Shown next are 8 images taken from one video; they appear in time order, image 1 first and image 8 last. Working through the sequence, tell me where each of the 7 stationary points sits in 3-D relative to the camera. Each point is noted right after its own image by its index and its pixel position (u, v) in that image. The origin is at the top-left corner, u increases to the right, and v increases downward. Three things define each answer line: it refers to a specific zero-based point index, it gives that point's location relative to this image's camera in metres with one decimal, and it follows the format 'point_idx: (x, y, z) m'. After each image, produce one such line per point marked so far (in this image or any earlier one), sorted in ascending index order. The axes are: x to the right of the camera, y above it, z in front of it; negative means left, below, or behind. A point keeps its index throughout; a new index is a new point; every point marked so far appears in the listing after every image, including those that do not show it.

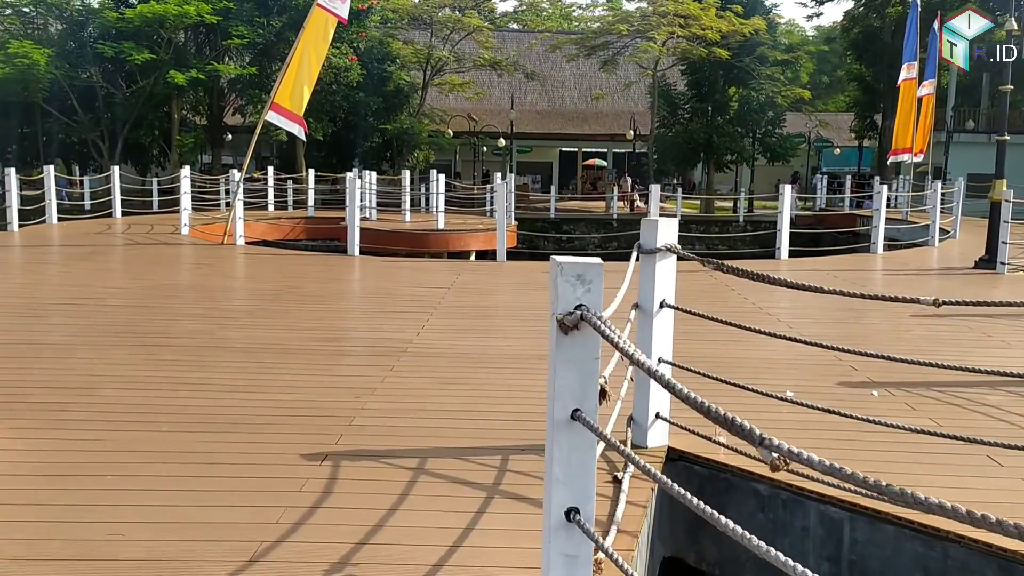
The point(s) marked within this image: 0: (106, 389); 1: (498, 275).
0: (-1.8, -0.5, +4.0) m
1: (-0.1, +0.1, +8.4) m
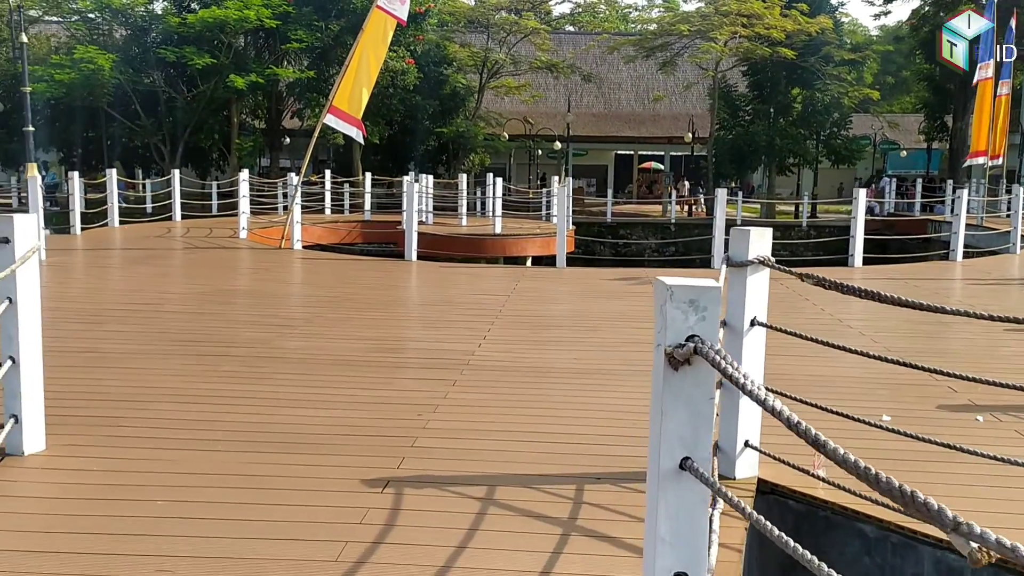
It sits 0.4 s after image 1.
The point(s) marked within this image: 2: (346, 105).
0: (-1.5, -0.5, +3.8) m
1: (+0.4, +0.1, +8.2) m
2: (-1.9, +2.1, +10.4) m
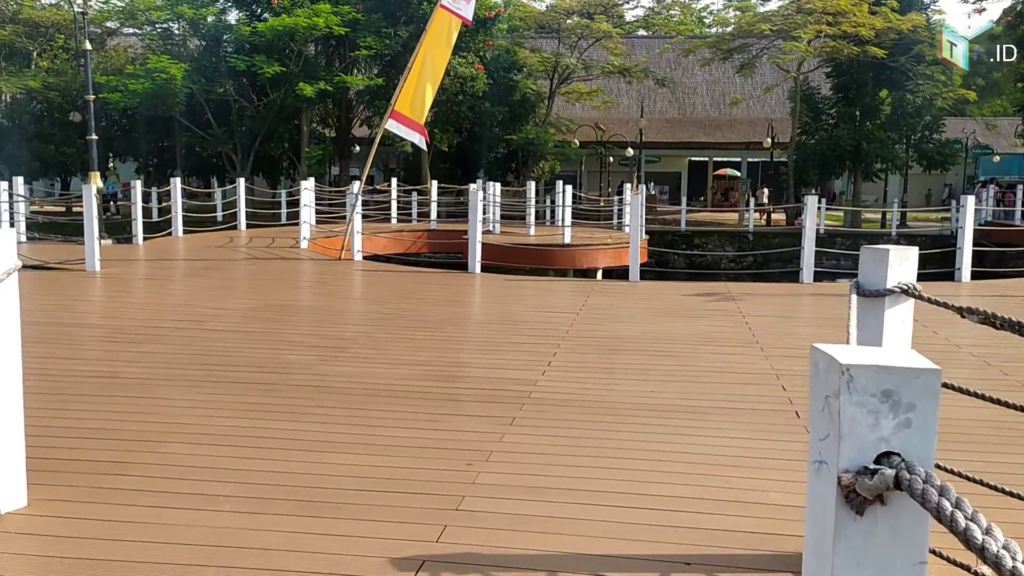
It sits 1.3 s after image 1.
0: (-1.3, -0.6, +3.3) m
1: (+1.0, -0.1, +7.5) m
2: (-1.2, +2.0, +9.9) m
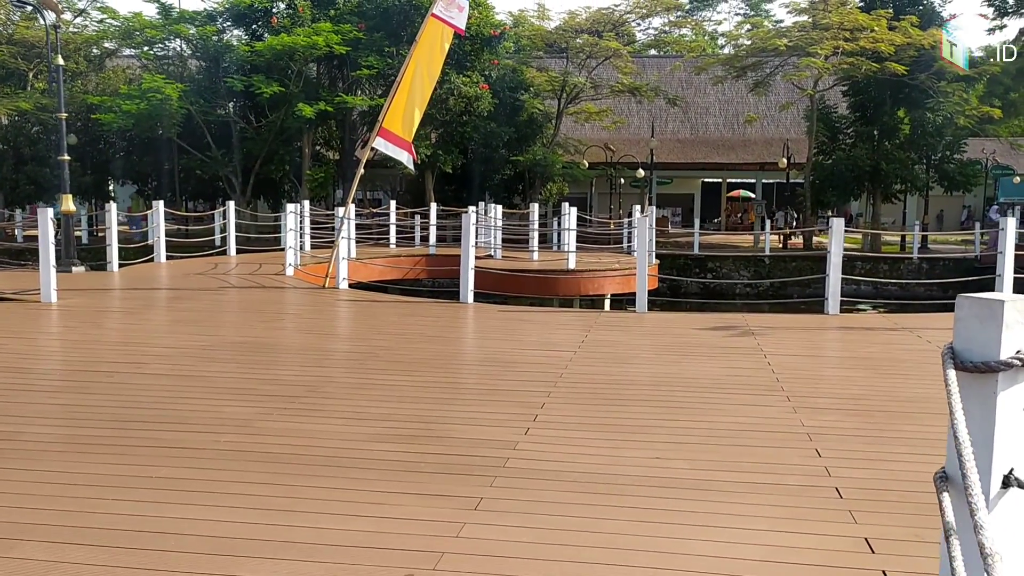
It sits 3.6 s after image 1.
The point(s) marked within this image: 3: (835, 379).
0: (-1.4, -0.7, +2.6) m
1: (+1.0, -0.3, +6.8) m
2: (-1.2, +1.7, +9.2) m
3: (+1.8, -0.5, +5.0) m
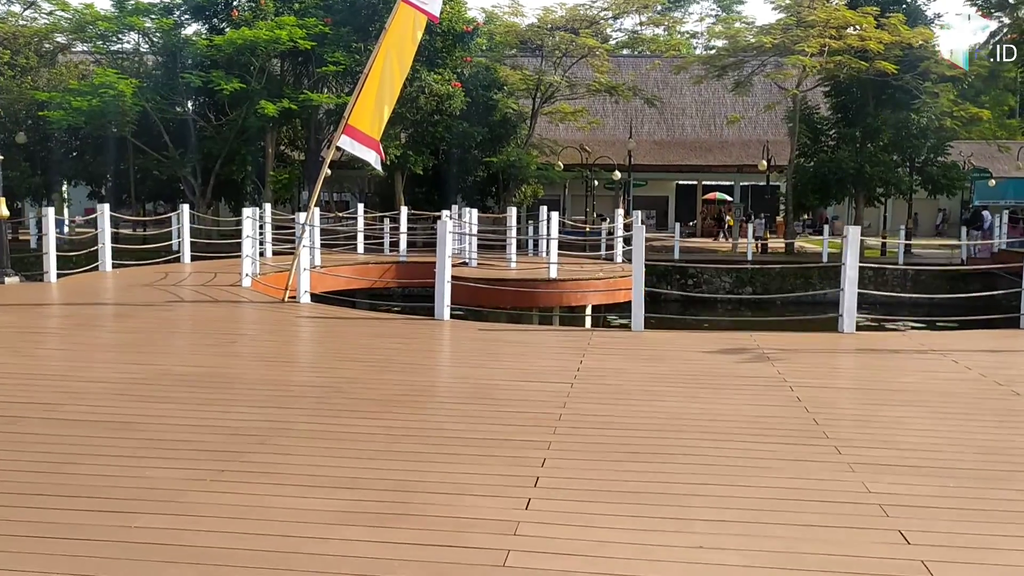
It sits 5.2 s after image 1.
0: (-1.4, -0.9, +1.7) m
1: (+0.9, -0.5, +6.0) m
2: (-1.4, +1.5, +8.4) m
3: (+1.8, -0.6, +4.3) m
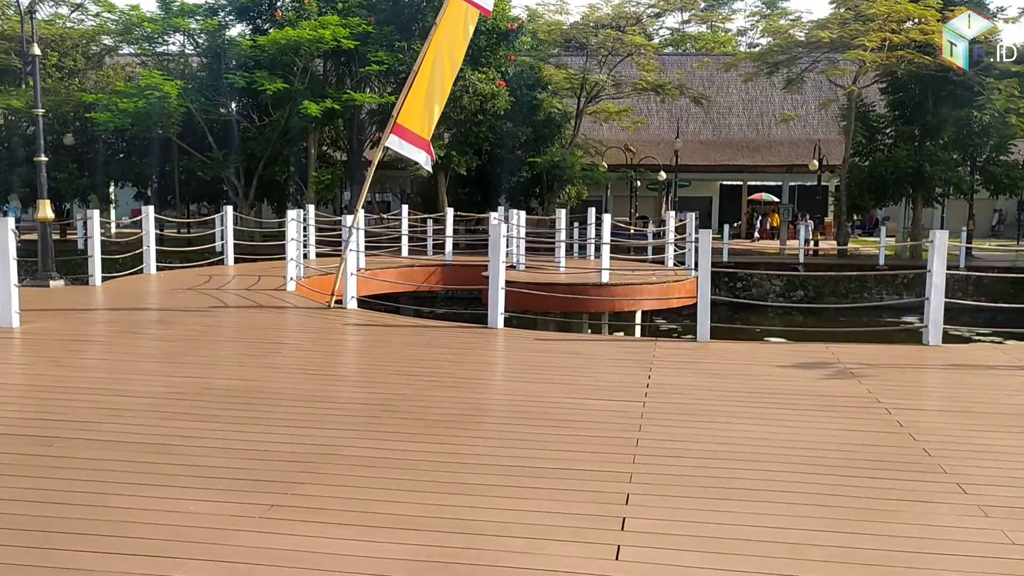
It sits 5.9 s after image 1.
0: (-1.1, -0.9, +1.4) m
1: (+1.2, -0.5, +5.6) m
2: (-0.9, +1.5, +8.1) m
3: (+2.1, -0.7, +3.8) m
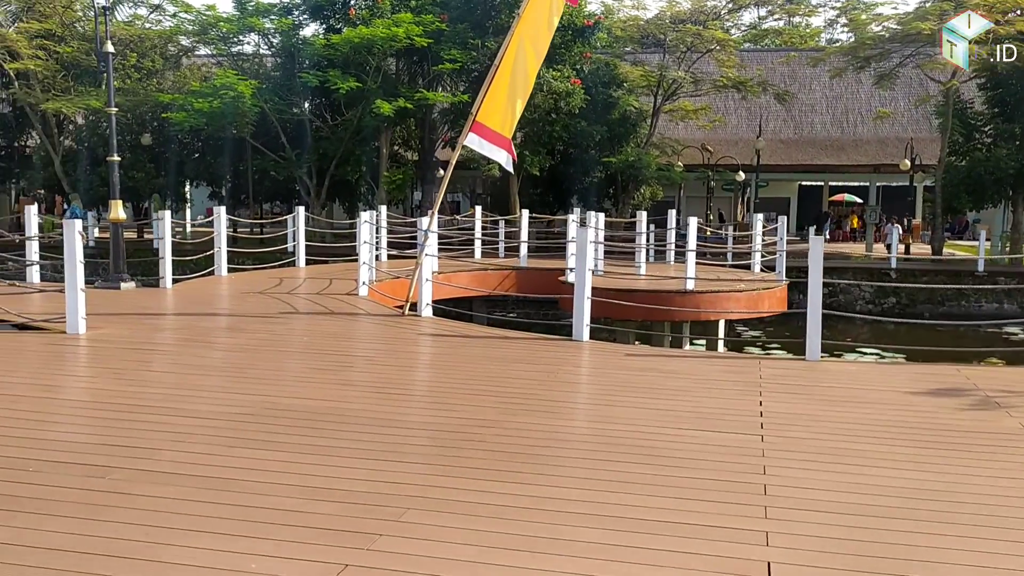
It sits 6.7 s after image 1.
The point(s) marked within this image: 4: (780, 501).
0: (-0.9, -1.0, +1.0) m
1: (+1.8, -0.6, +5.0) m
2: (-0.1, +1.4, +7.6) m
3: (+2.5, -0.8, +3.2) m
4: (+1.0, -0.8, +3.3) m
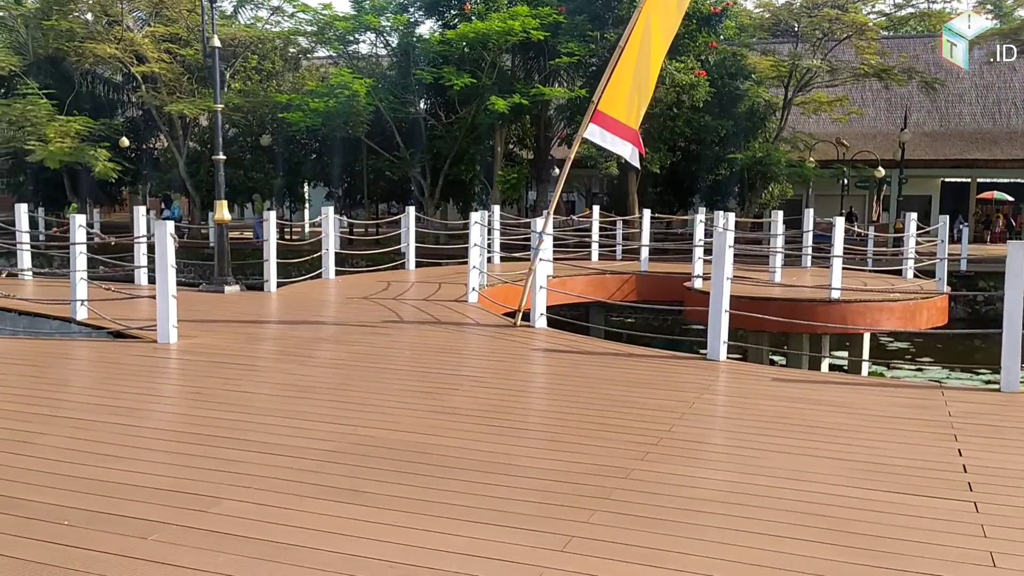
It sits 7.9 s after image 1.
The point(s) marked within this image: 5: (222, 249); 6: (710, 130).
0: (-0.8, -1.0, +0.3) m
1: (+2.4, -0.7, +3.9) m
2: (+0.8, +1.3, +6.8) m
3: (+2.8, -0.9, +2.0) m
4: (+1.4, -0.9, +2.4) m
5: (-3.1, +0.4, +9.6) m
6: (+4.3, +3.4, +19.3) m
